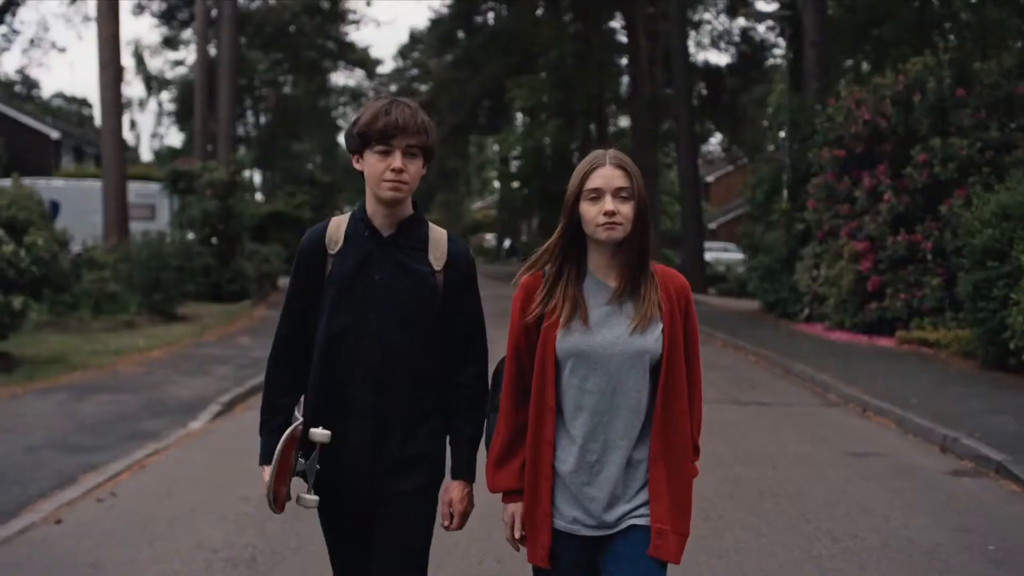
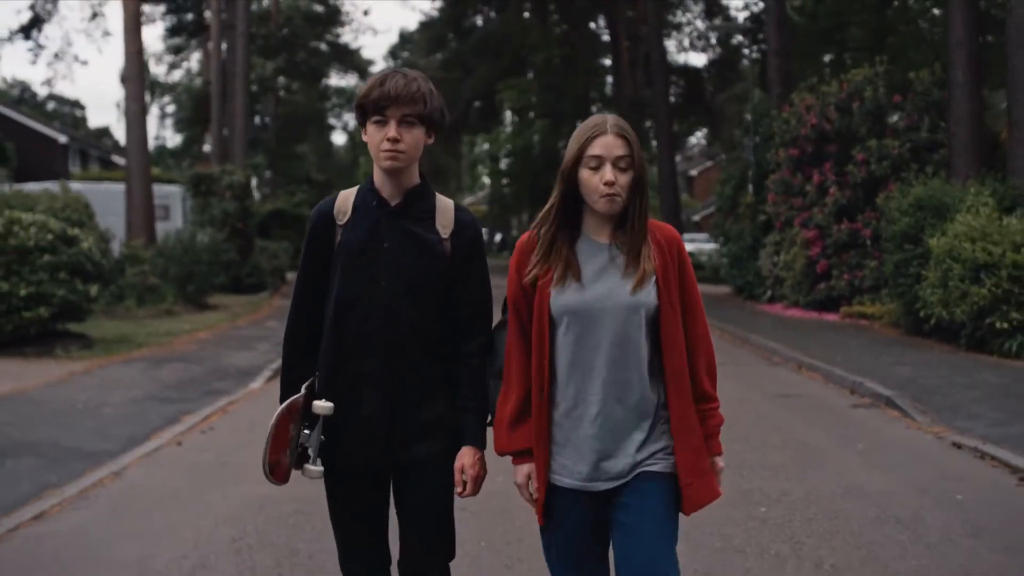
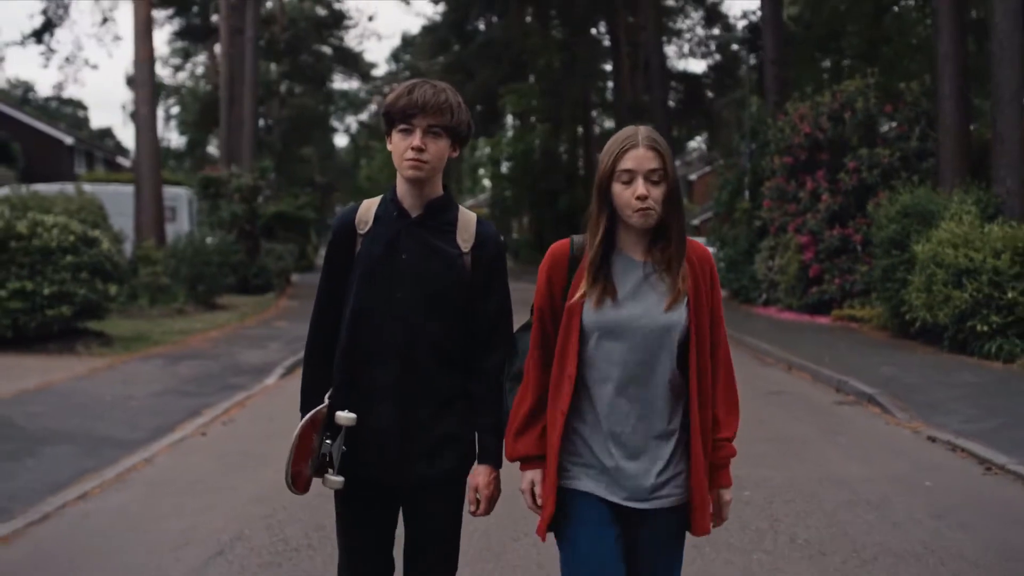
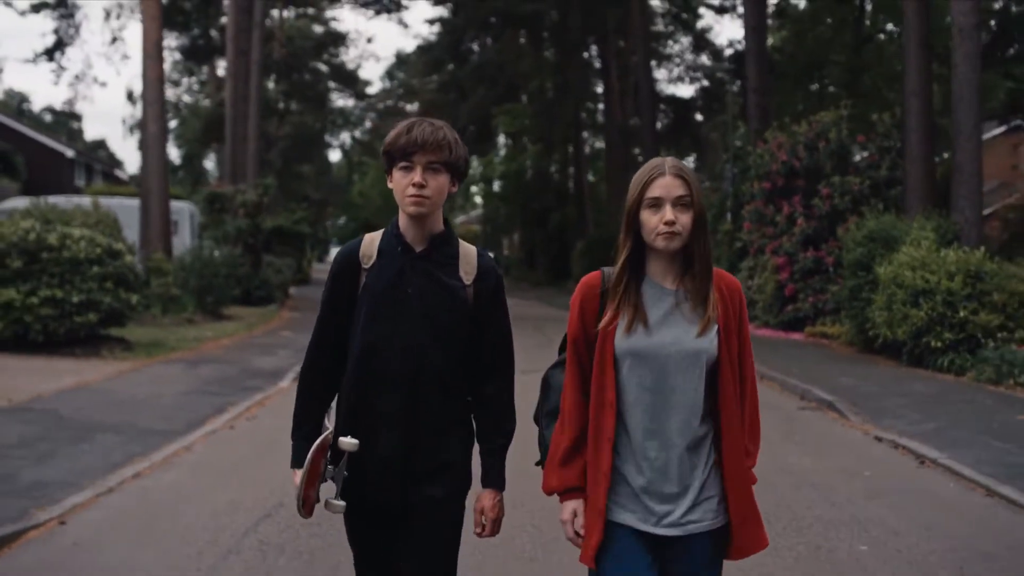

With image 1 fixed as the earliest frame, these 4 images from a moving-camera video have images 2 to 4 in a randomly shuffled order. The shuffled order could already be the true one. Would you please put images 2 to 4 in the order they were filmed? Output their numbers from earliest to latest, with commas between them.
2, 3, 4
